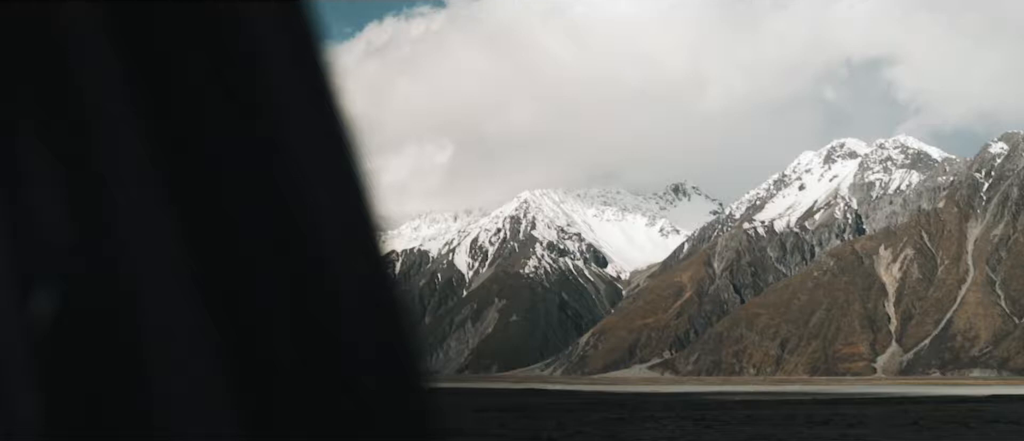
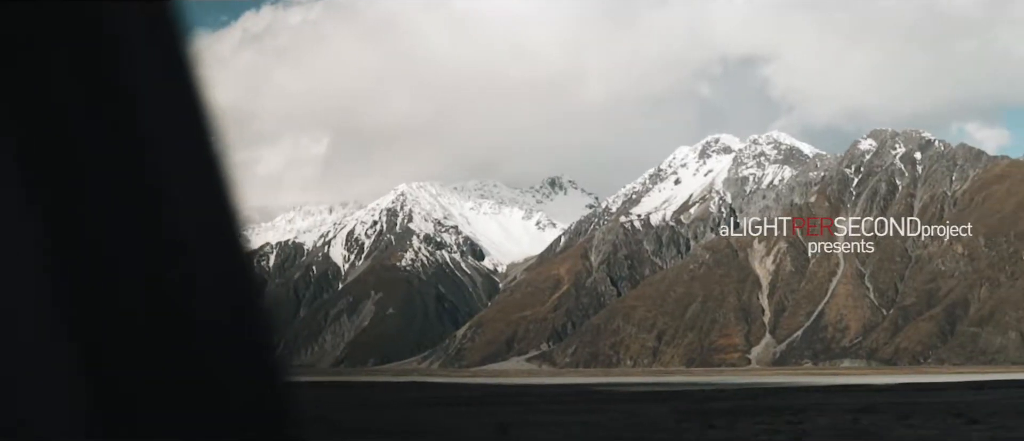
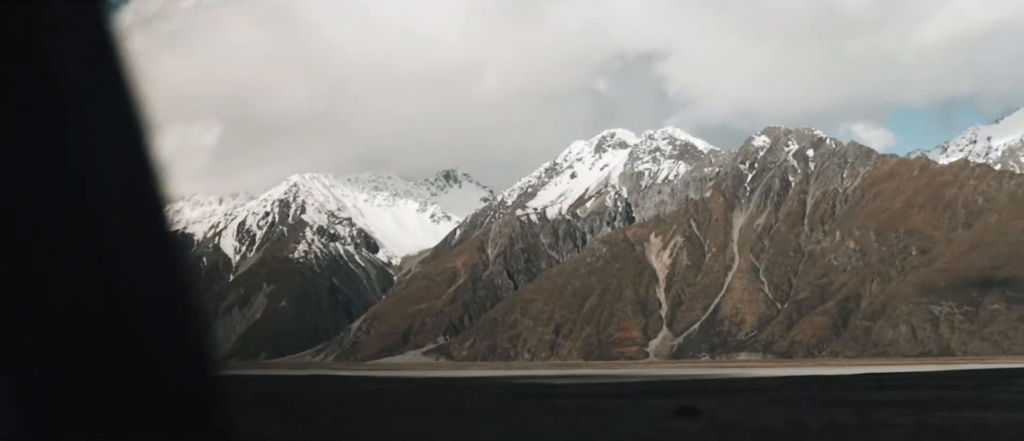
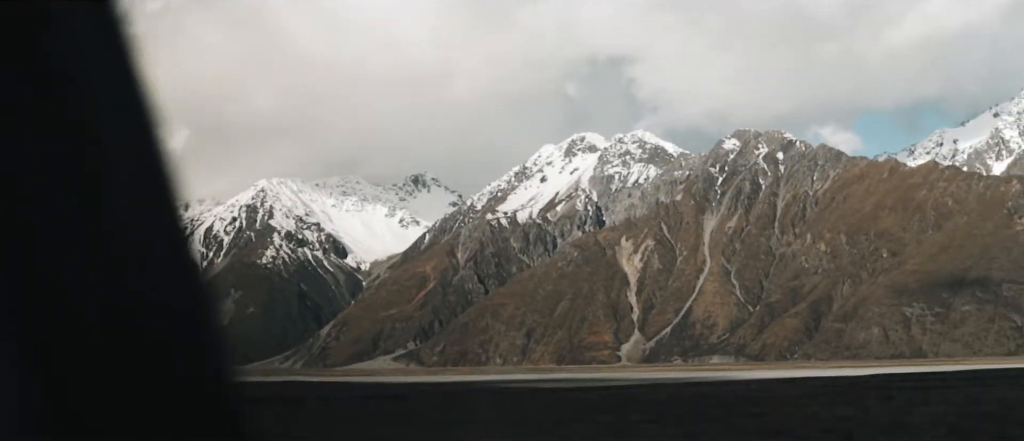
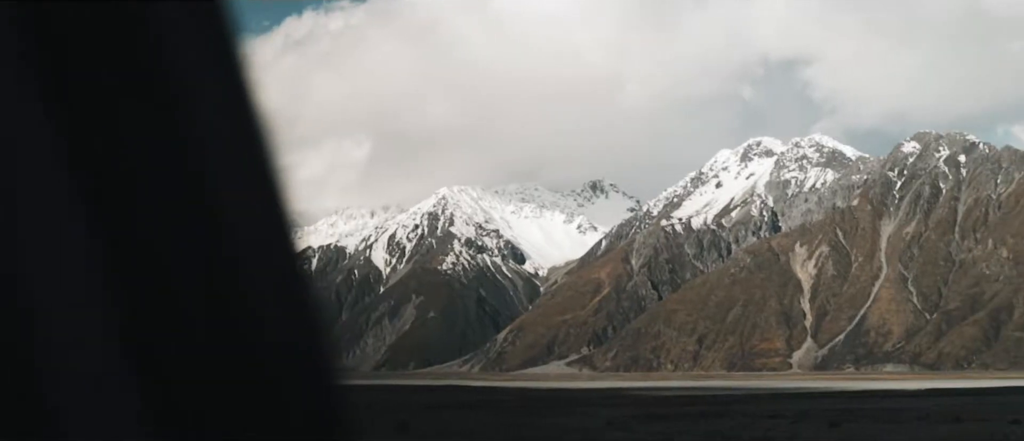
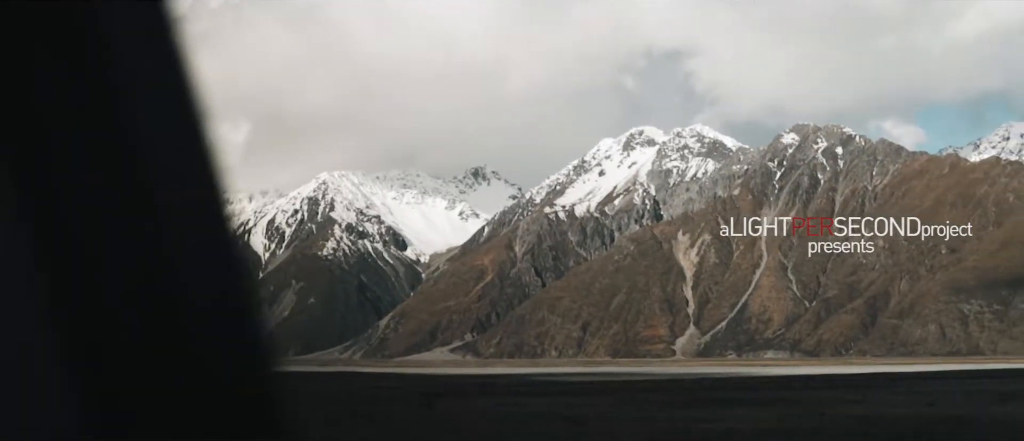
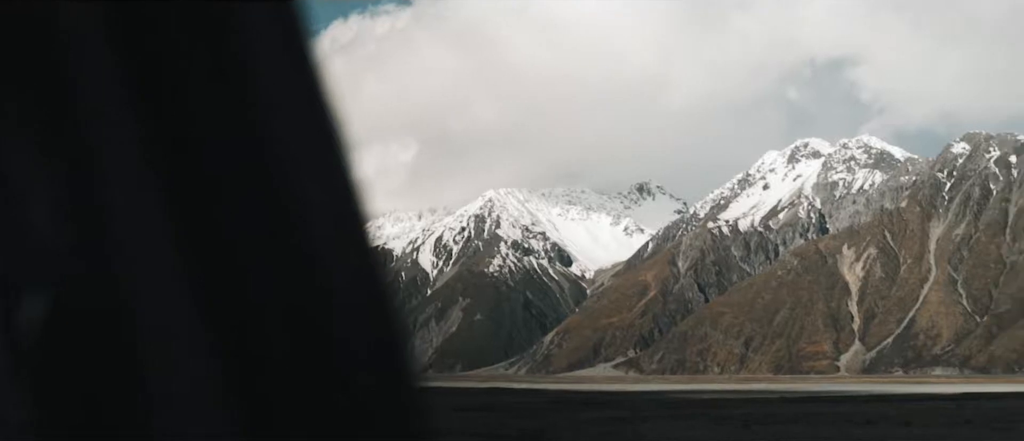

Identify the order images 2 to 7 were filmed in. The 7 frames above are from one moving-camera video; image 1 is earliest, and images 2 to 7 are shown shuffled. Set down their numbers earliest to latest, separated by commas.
7, 5, 2, 6, 3, 4
